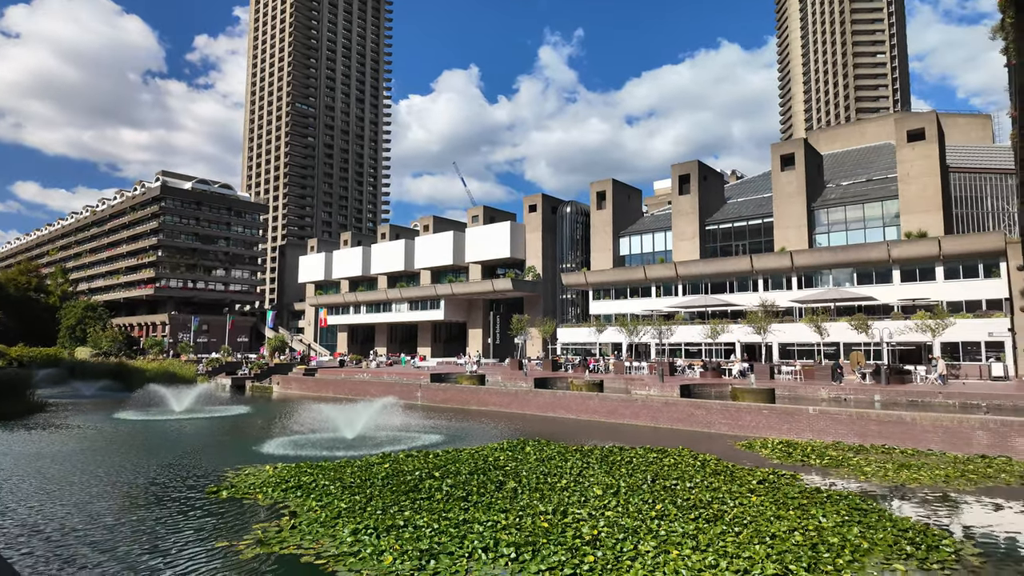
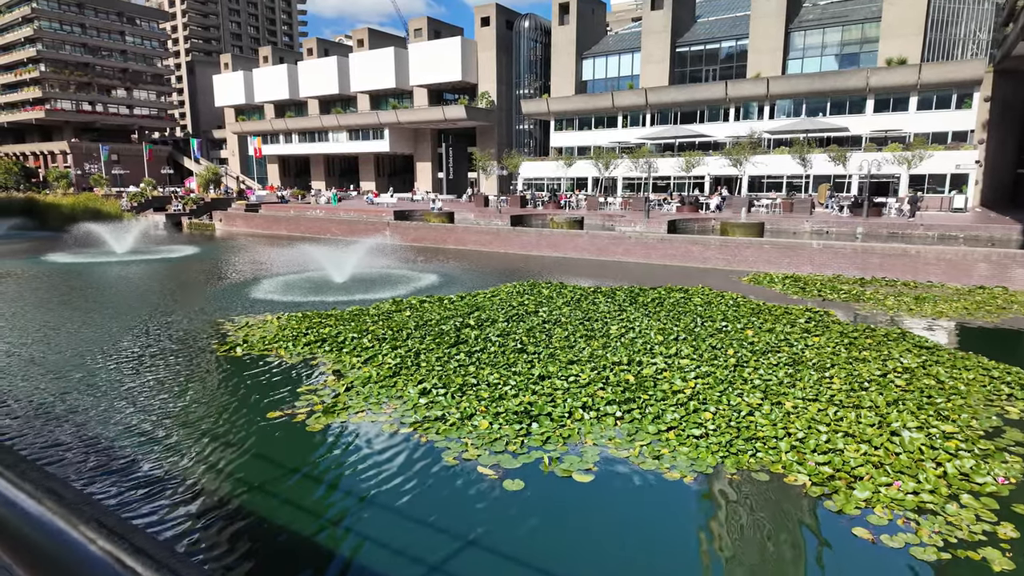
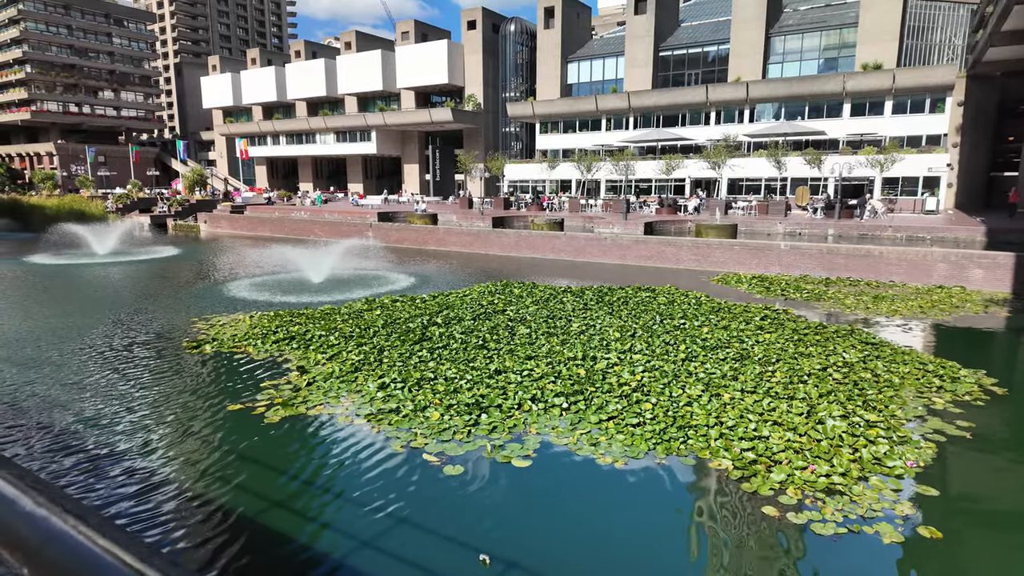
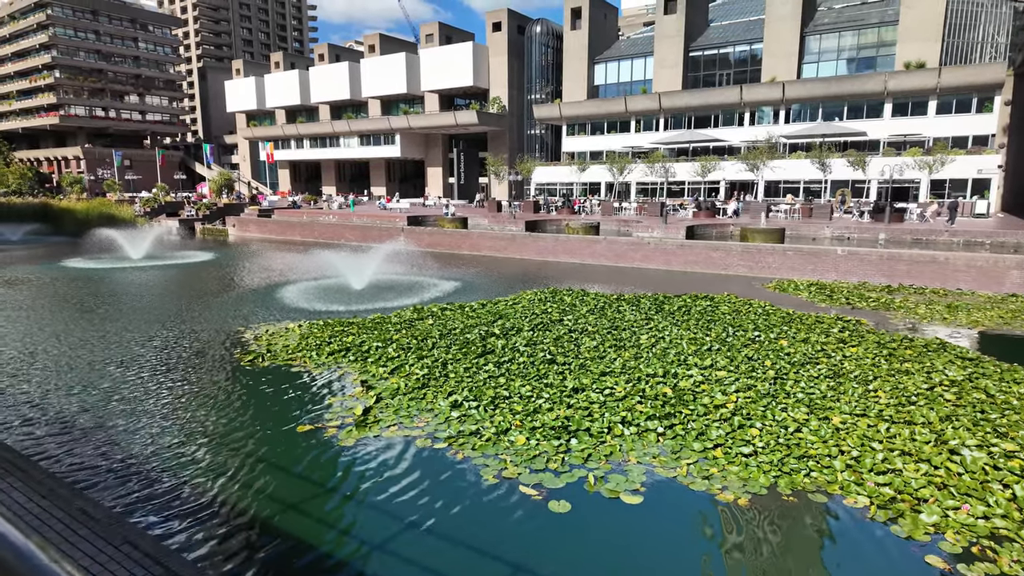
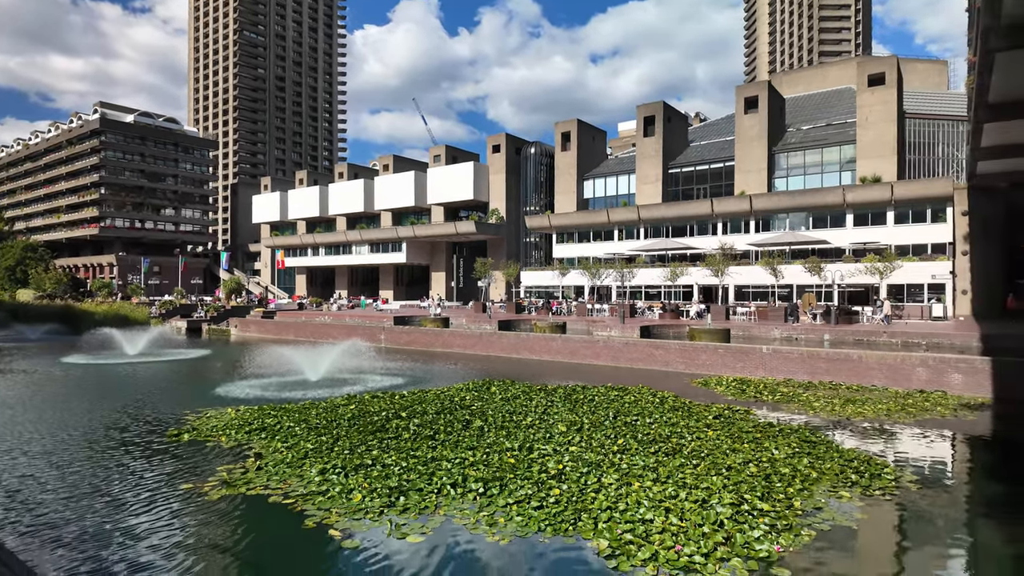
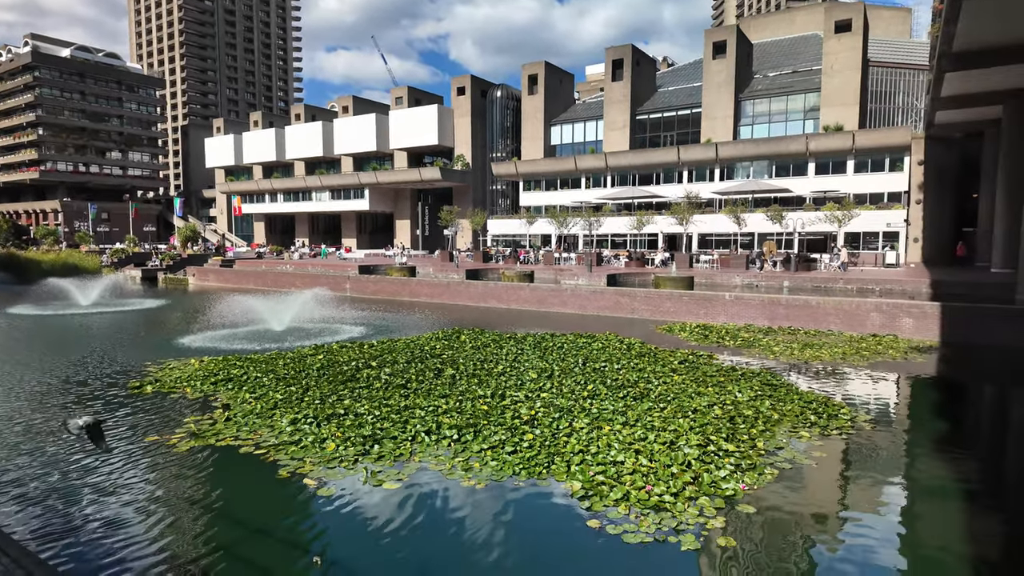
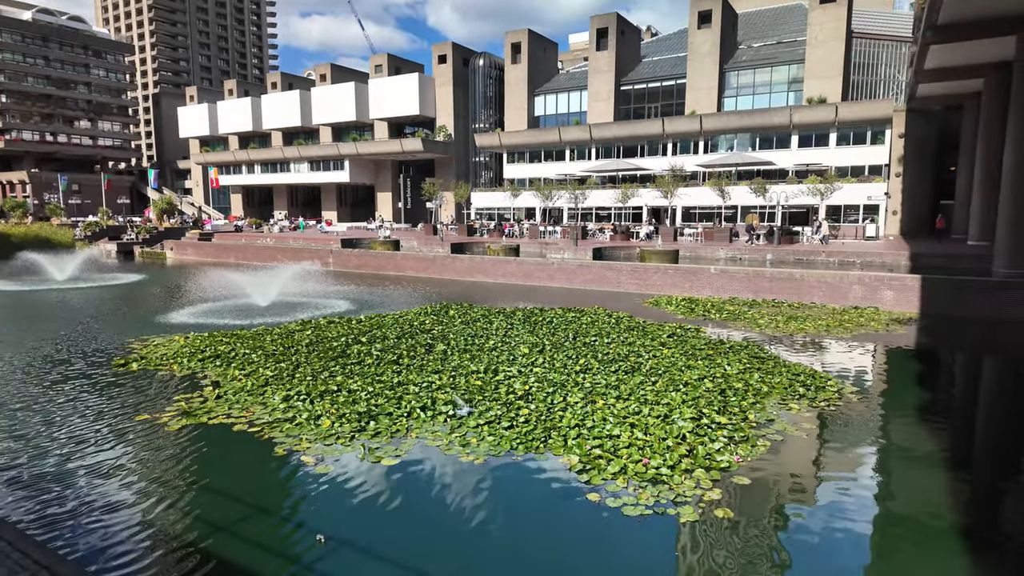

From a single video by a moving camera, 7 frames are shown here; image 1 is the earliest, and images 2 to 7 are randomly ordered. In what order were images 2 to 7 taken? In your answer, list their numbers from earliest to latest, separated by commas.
5, 6, 7, 3, 2, 4
